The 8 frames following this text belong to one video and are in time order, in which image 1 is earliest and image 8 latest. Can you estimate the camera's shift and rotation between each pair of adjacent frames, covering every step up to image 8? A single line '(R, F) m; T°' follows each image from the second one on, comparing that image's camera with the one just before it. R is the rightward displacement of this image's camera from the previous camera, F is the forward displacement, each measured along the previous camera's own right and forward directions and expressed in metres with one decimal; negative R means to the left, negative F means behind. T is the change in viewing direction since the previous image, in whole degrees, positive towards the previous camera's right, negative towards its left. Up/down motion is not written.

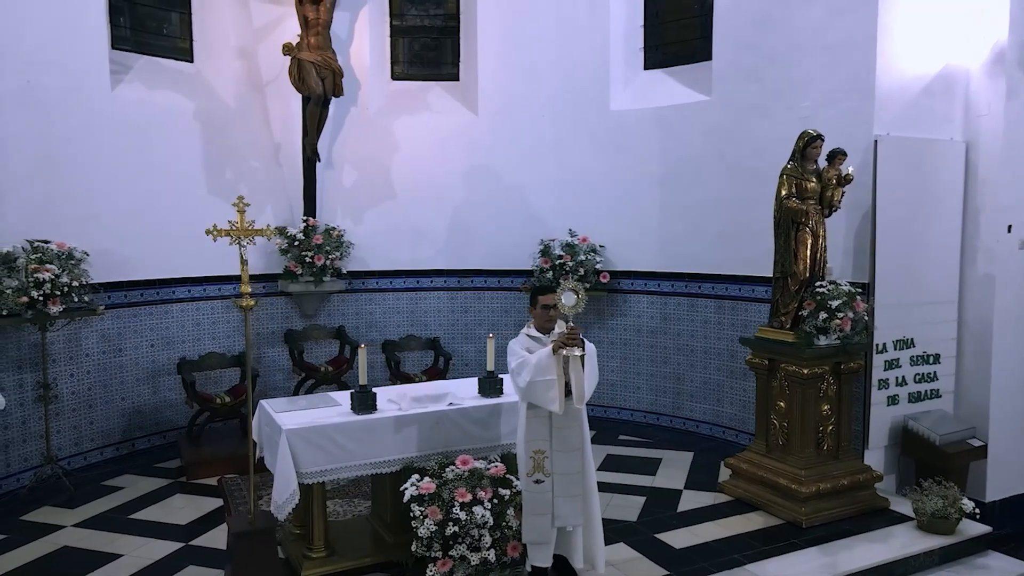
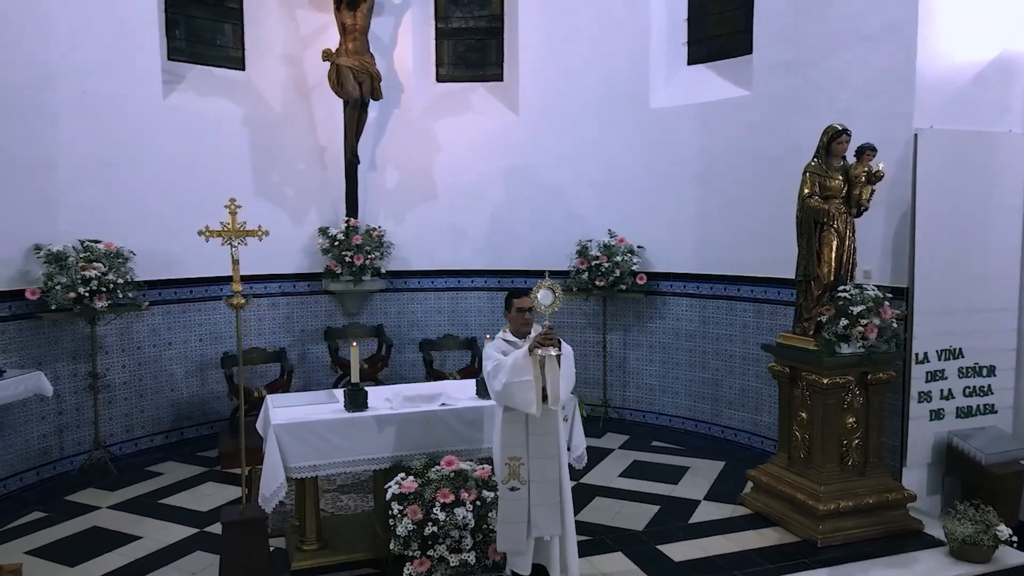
(+0.5, +0.1) m; -7°
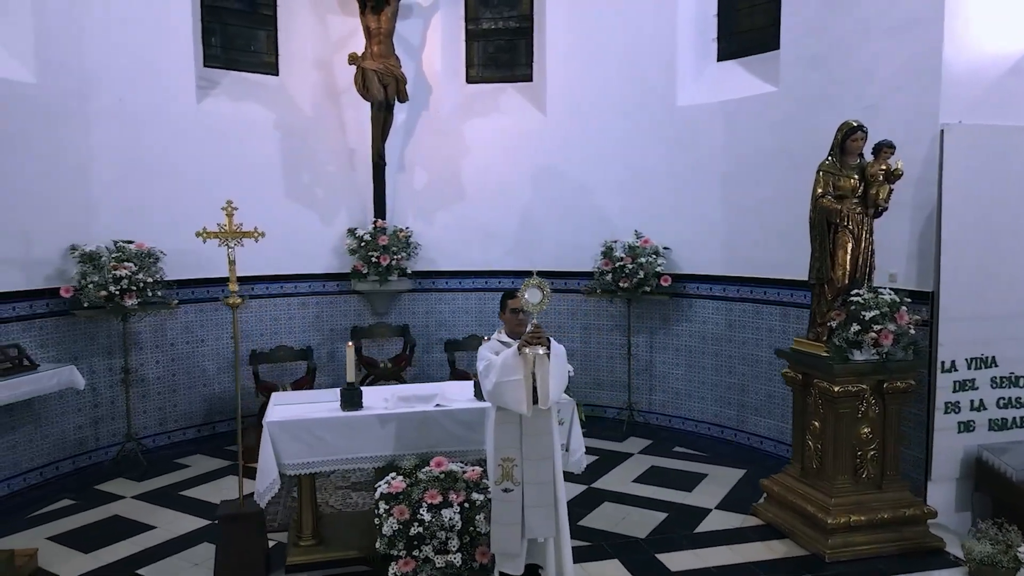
(+0.3, 0.0) m; -5°
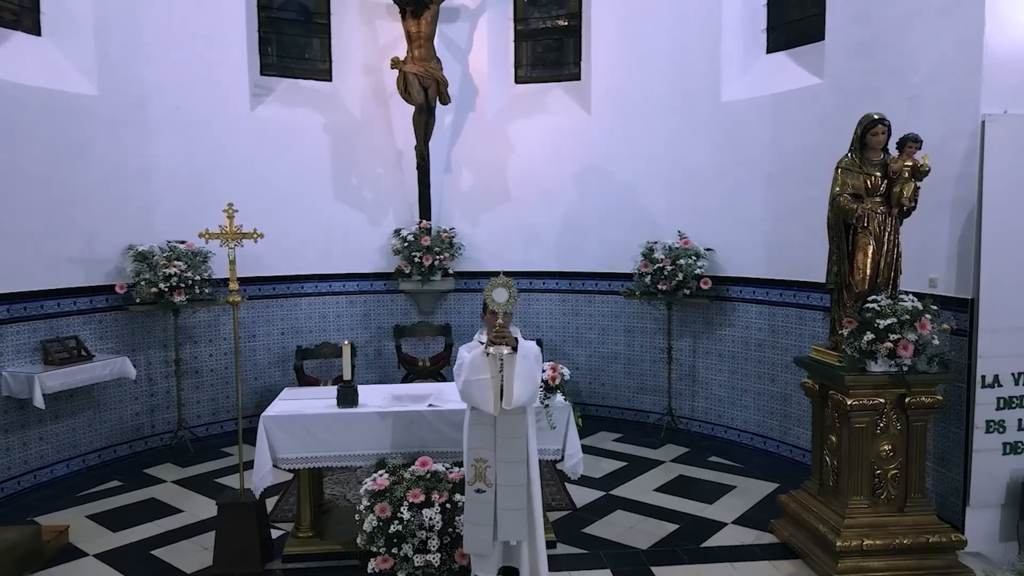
(+0.5, +0.1) m; -8°
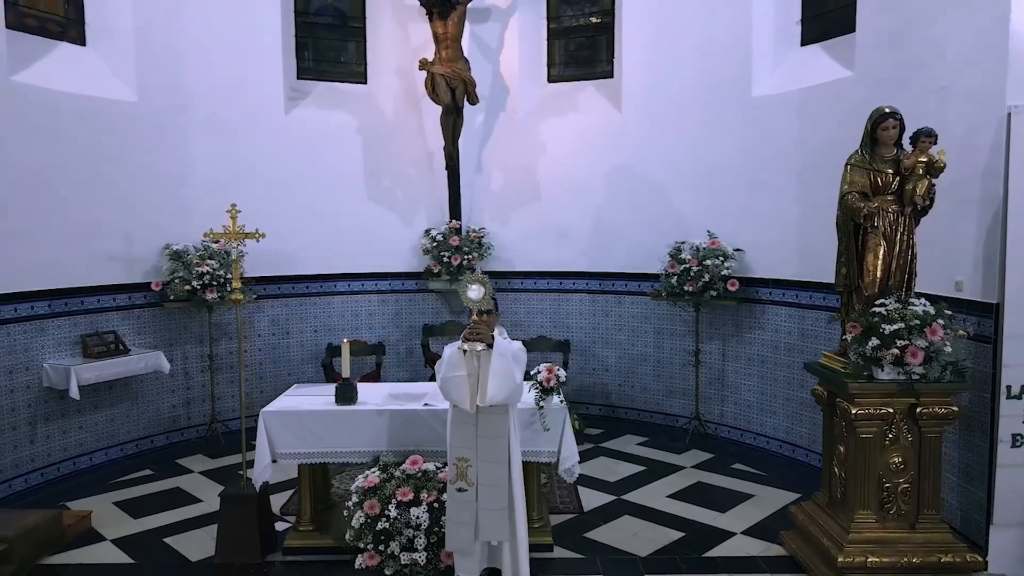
(+0.4, 0.0) m; -5°
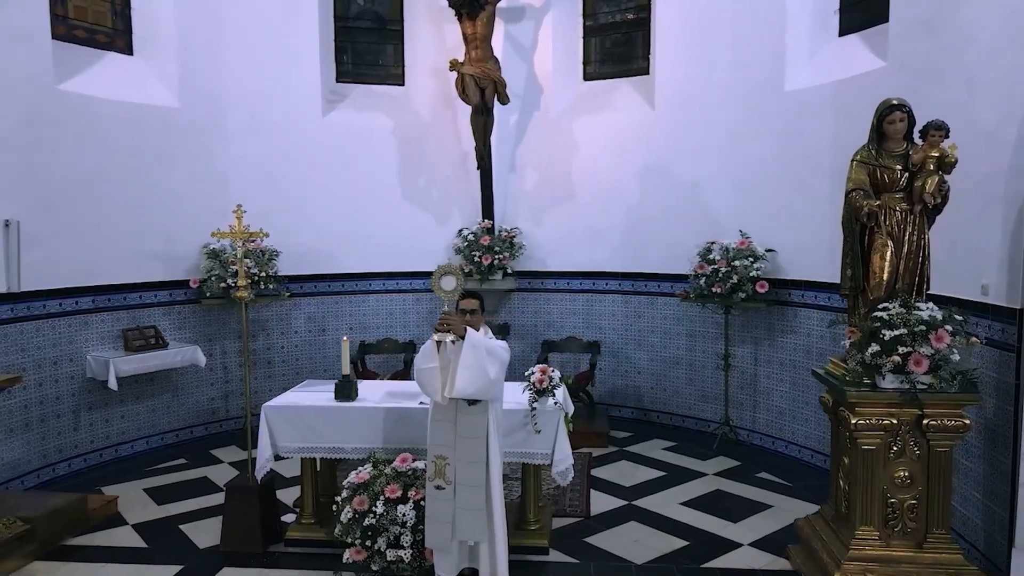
(+0.4, 0.0) m; -6°
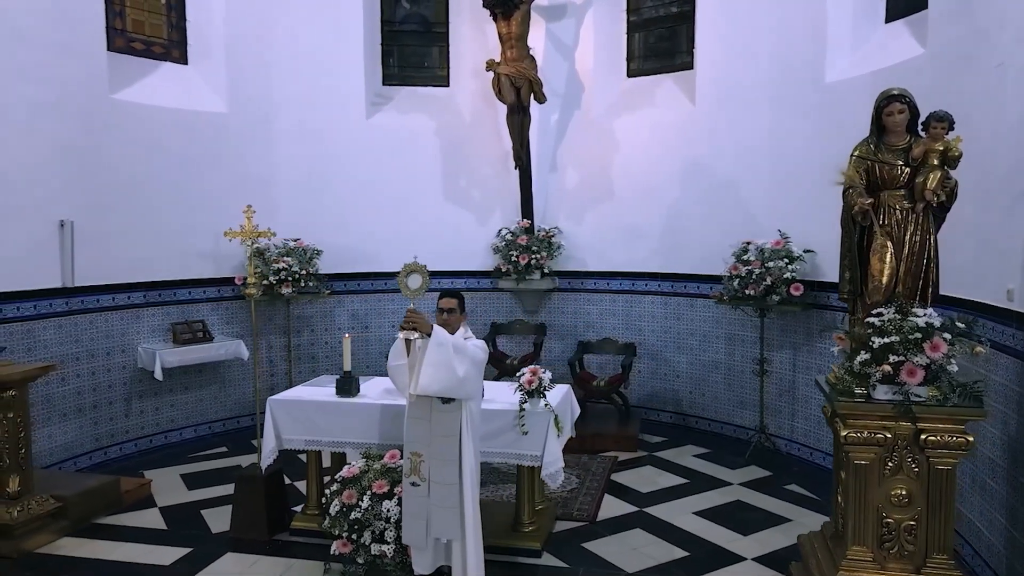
(+0.5, 0.0) m; -7°
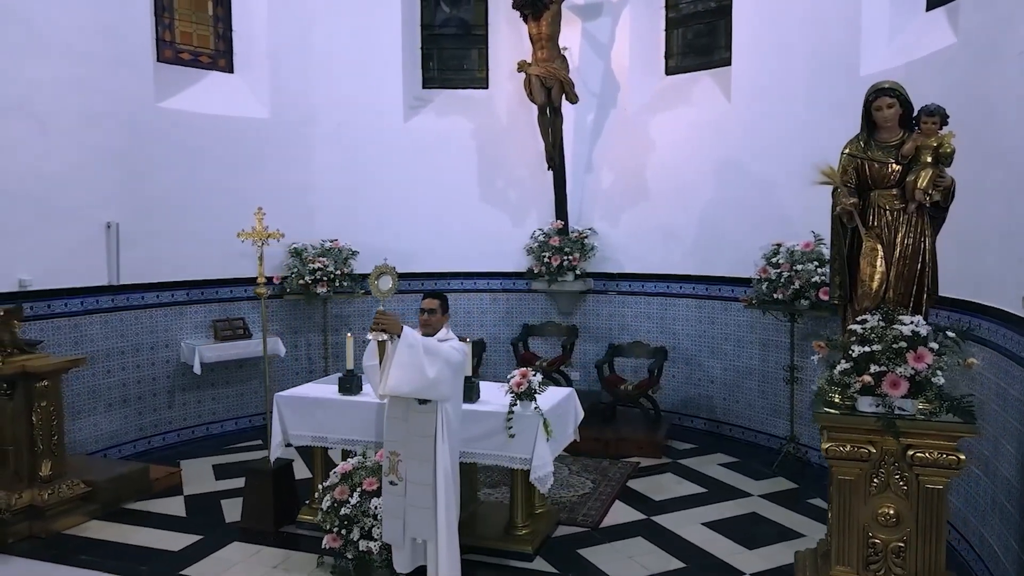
(+0.4, 0.0) m; -6°
